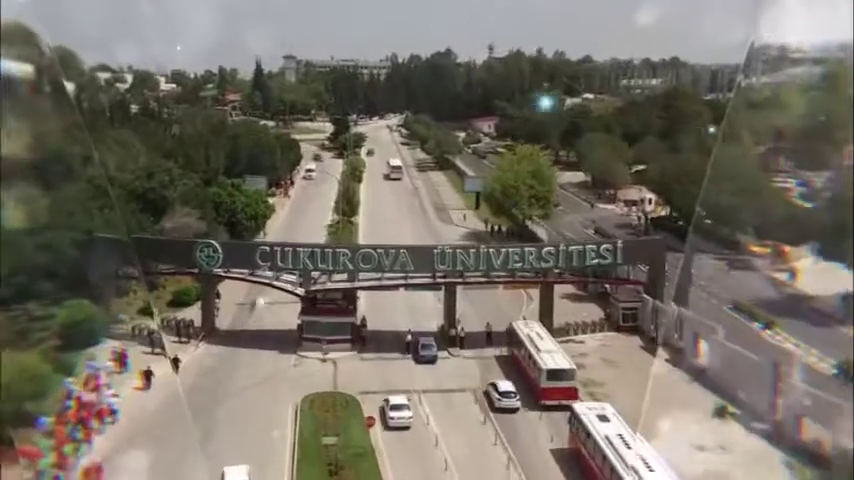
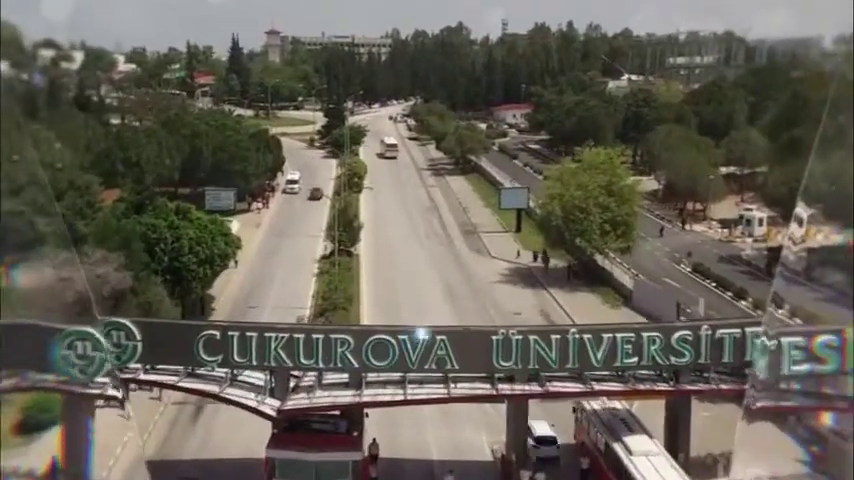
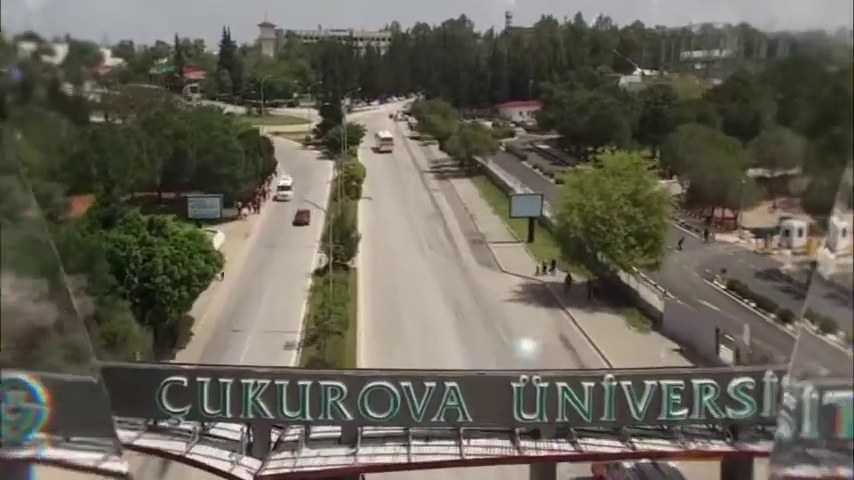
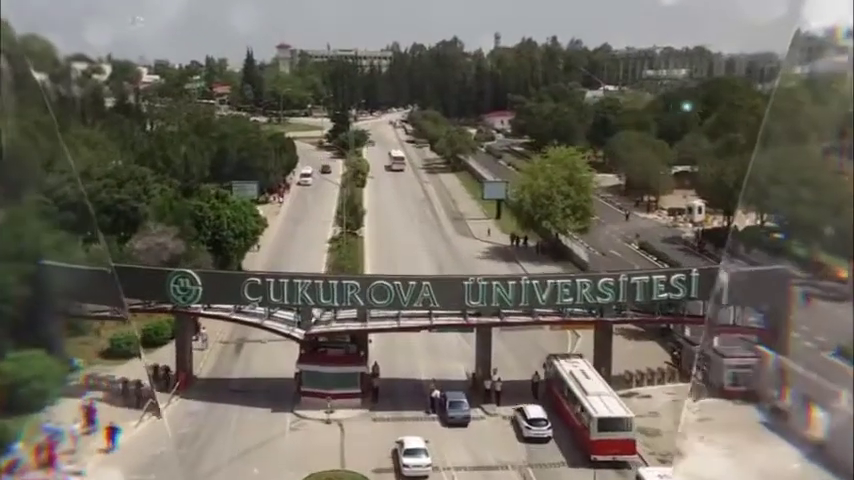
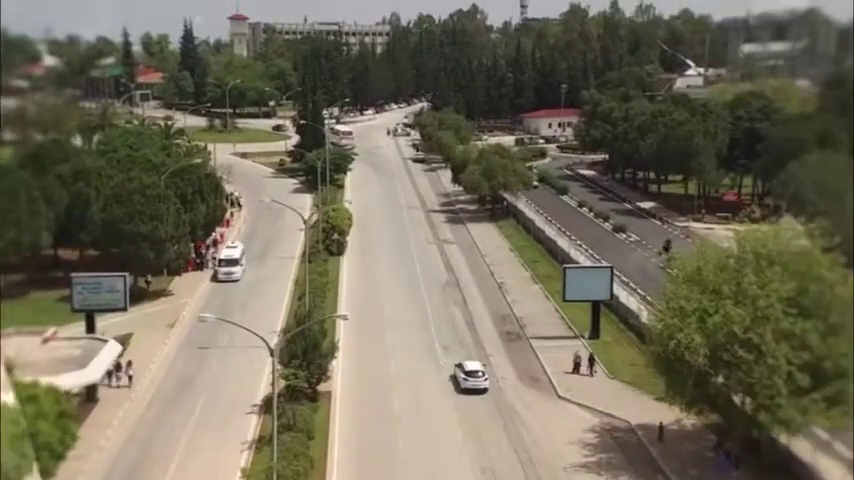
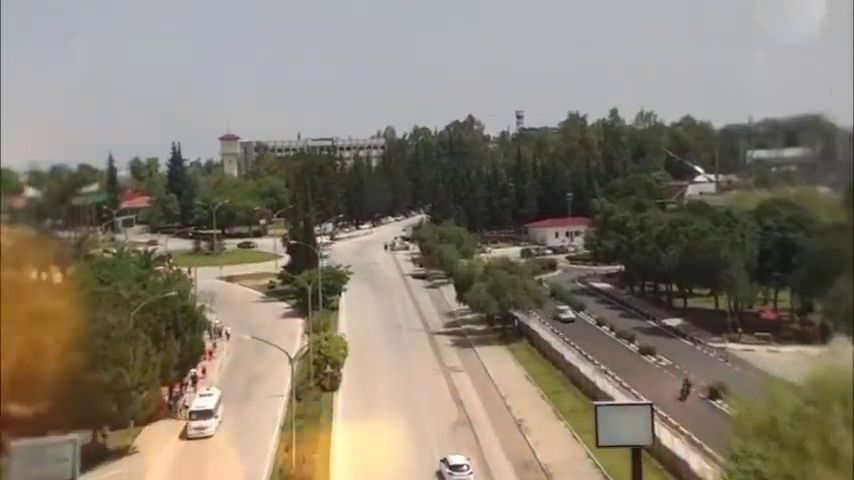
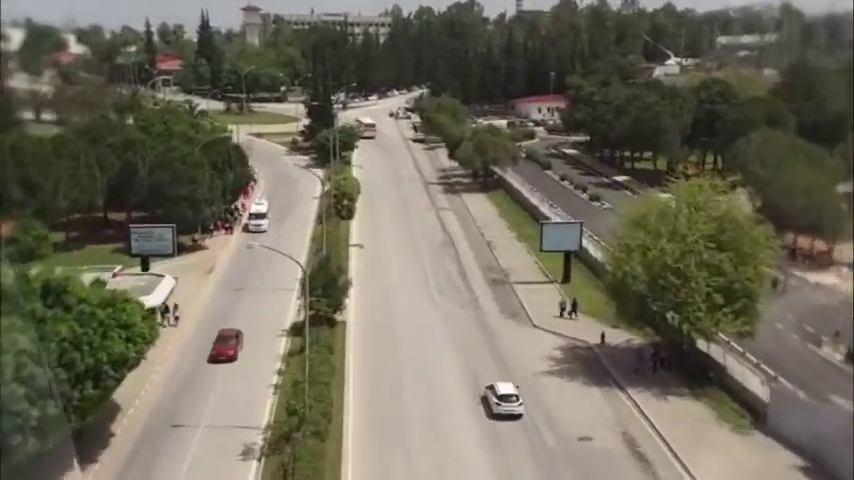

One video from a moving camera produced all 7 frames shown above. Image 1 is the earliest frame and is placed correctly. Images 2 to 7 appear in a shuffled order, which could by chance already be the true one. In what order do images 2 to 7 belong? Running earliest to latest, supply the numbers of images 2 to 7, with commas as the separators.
4, 2, 3, 7, 5, 6
